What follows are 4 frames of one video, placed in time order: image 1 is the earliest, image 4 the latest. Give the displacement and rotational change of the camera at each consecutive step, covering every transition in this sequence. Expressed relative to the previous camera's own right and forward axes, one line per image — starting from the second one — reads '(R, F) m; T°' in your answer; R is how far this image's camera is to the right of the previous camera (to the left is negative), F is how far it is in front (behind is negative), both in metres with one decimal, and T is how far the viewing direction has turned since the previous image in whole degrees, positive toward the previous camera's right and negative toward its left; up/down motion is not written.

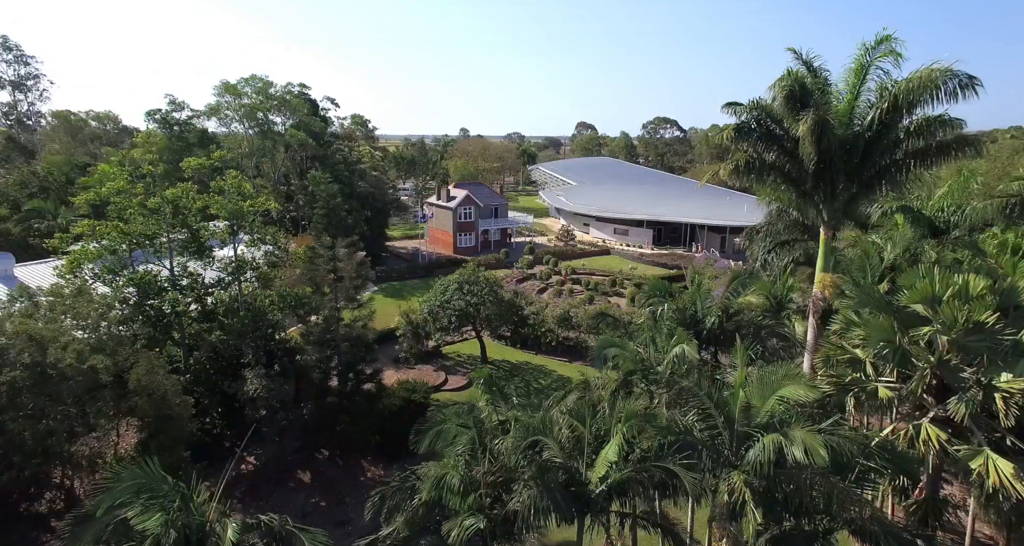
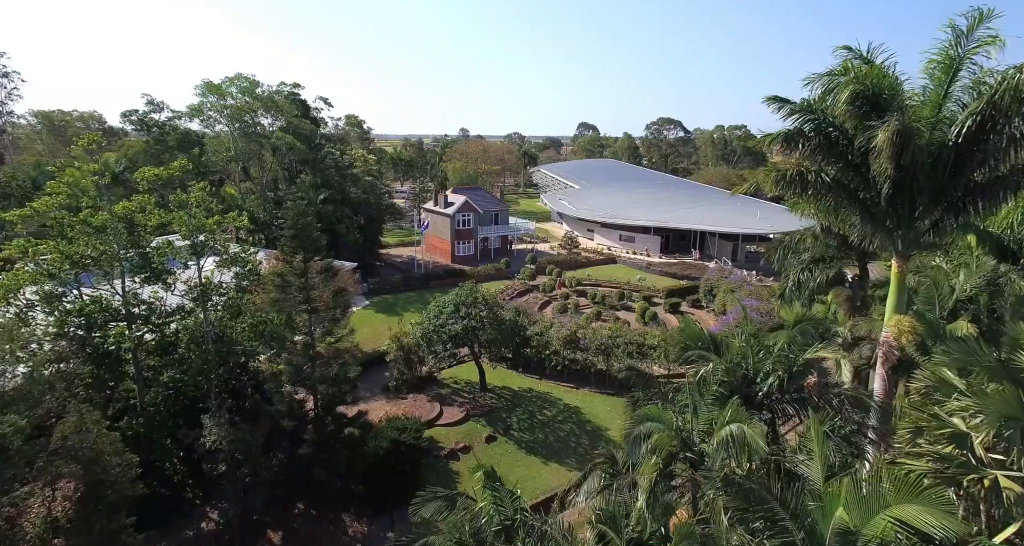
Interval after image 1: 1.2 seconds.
(-0.1, +2.6) m; 0°
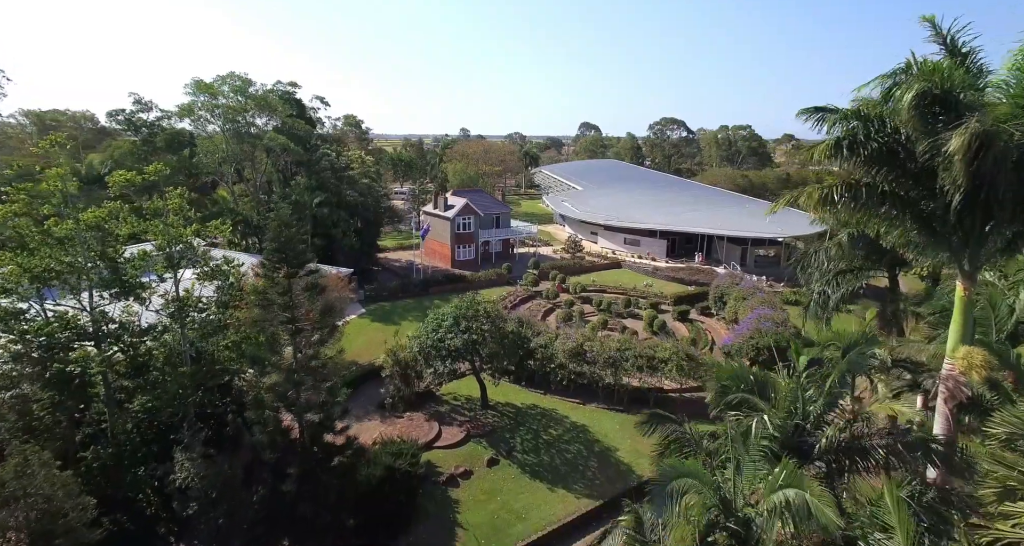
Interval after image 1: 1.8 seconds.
(-0.1, +1.5) m; 0°
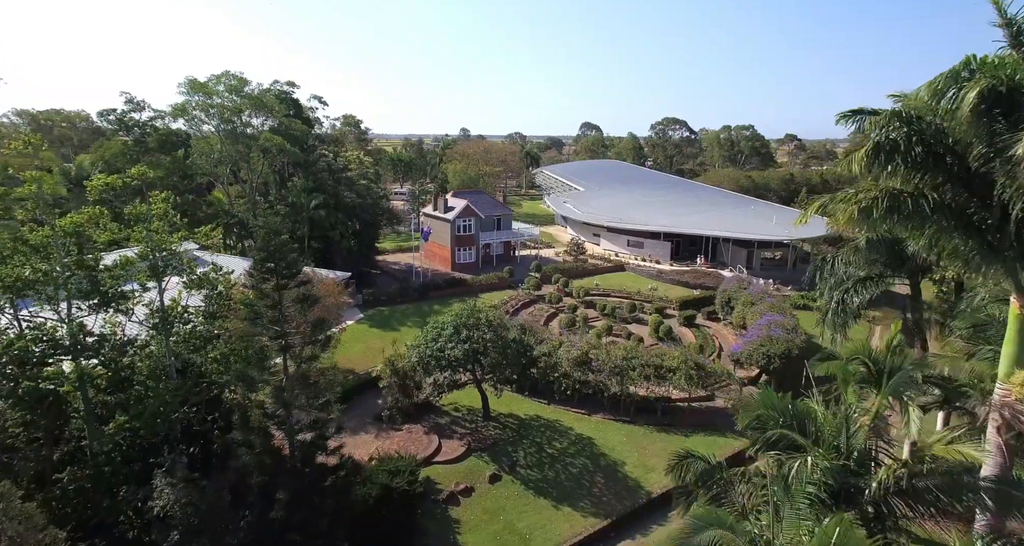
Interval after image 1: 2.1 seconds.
(-0.1, +0.9) m; 0°
